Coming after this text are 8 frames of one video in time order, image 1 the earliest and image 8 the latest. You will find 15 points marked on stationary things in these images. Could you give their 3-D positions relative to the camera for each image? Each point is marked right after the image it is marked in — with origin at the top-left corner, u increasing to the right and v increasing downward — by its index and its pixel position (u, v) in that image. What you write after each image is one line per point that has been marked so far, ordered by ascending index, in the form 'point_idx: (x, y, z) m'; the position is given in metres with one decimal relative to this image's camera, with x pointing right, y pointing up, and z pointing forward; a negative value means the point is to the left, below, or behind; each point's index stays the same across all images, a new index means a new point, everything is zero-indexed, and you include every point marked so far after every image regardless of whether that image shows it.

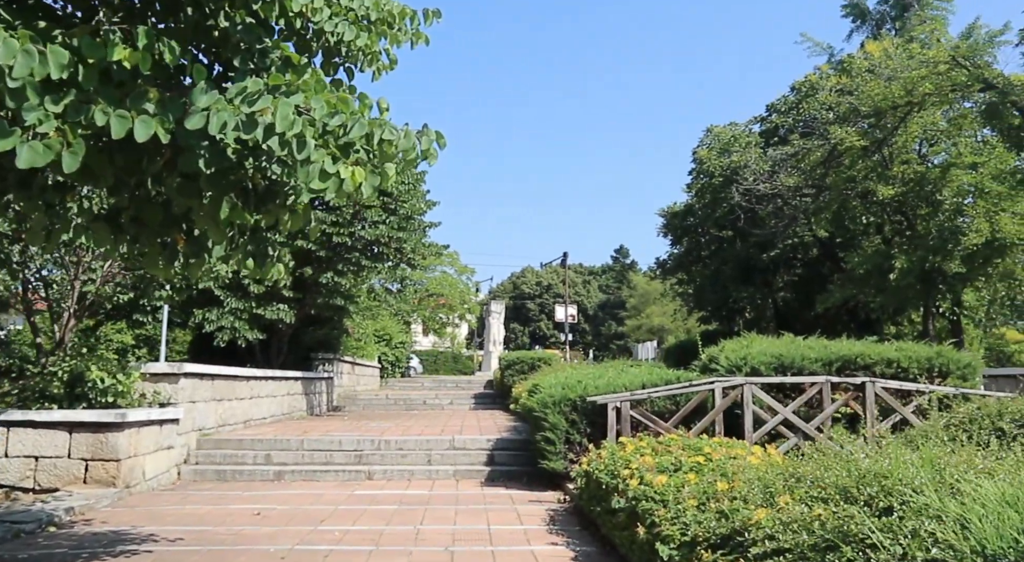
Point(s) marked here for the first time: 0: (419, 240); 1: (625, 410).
0: (-1.7, +0.8, +15.9) m
1: (+1.0, -1.2, +8.0) m
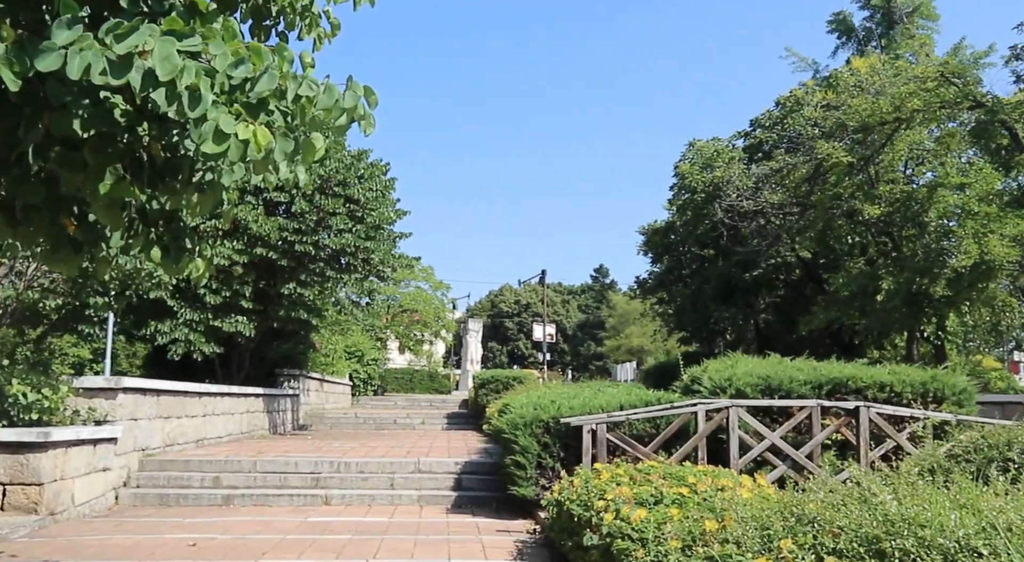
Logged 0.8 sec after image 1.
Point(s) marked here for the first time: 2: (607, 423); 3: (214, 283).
0: (-2.2, +0.5, +15.3) m
1: (+0.8, -1.3, +7.4) m
2: (+0.8, -1.2, +7.5) m
3: (-4.6, 0.0, +13.4) m
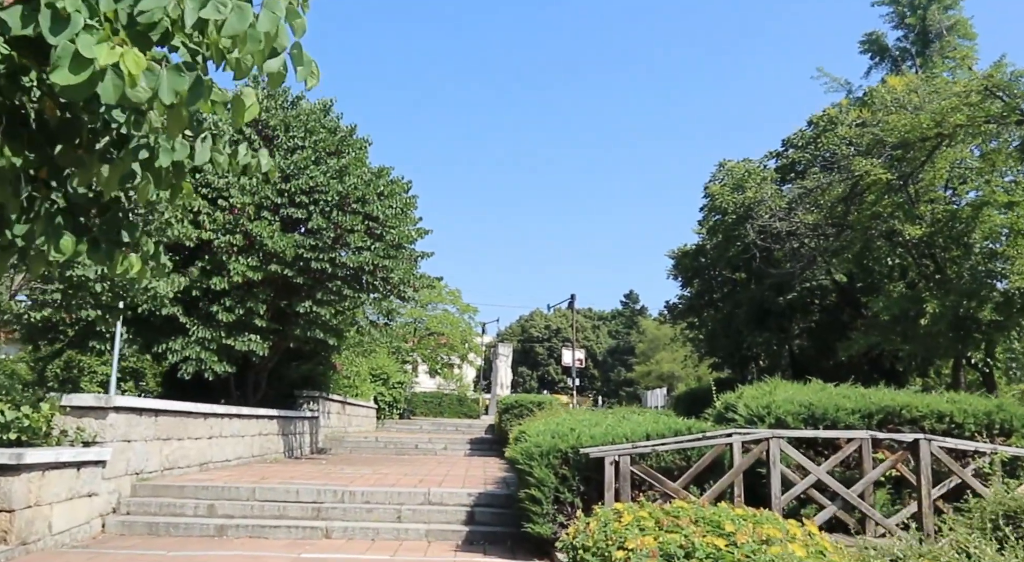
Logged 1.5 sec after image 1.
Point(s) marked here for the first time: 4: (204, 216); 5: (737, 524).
0: (-1.8, +0.2, +14.7) m
1: (+0.9, -1.4, +6.7) m
2: (+0.9, -1.4, +6.8) m
3: (-4.2, -0.3, +12.9) m
4: (-4.5, +0.9, +12.8) m
5: (+1.2, -1.3, +4.8) m
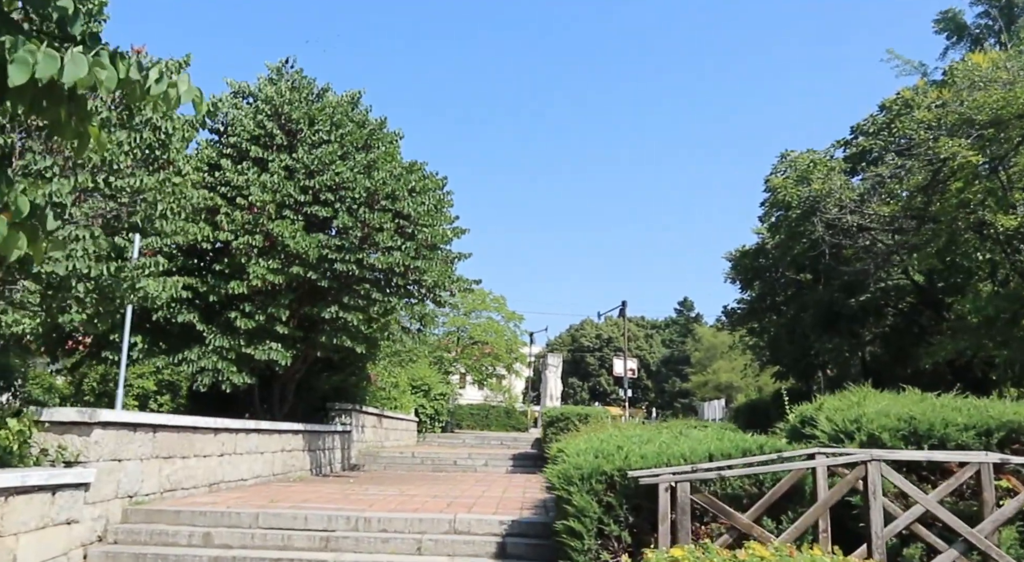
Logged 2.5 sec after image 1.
0: (-1.1, +0.2, +13.7) m
1: (+1.1, -1.4, +5.5) m
2: (+1.2, -1.3, +5.5) m
3: (-3.7, -0.3, +12.0) m
4: (-4.0, +0.9, +11.9) m
5: (+1.3, -1.2, +3.6) m
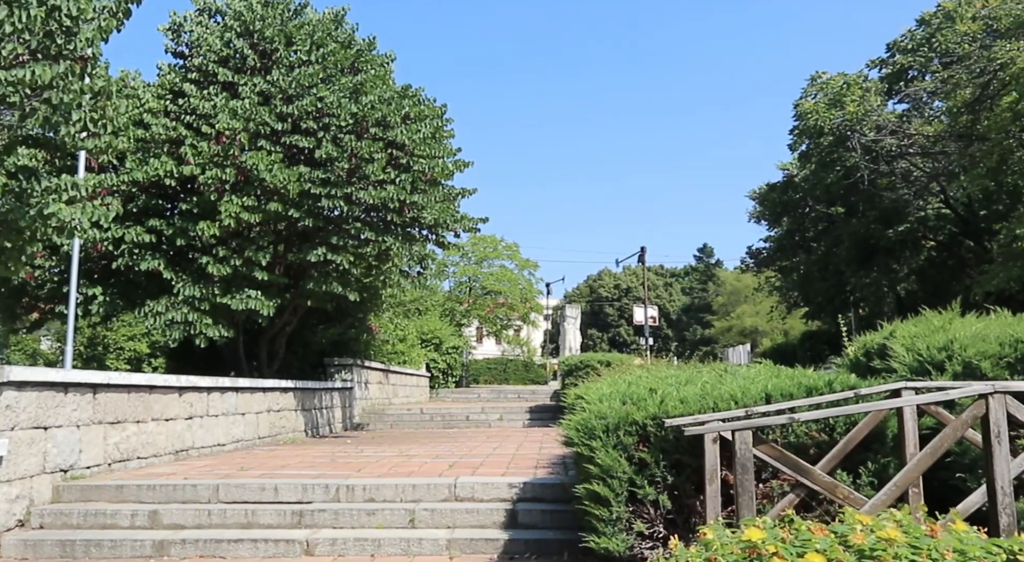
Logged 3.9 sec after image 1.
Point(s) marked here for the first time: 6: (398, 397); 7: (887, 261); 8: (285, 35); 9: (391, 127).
0: (-1.0, +1.0, +12.3) m
1: (+1.1, -0.8, +4.2) m
2: (+1.2, -0.7, +4.3) m
3: (-3.6, +0.4, +10.7) m
4: (-3.9, +1.6, +10.6) m
5: (+1.3, -0.8, +2.3) m
6: (-2.5, -2.4, +18.3) m
7: (+8.6, +0.5, +19.9) m
8: (-3.1, +3.3, +11.8) m
9: (-1.6, +2.1, +11.7) m
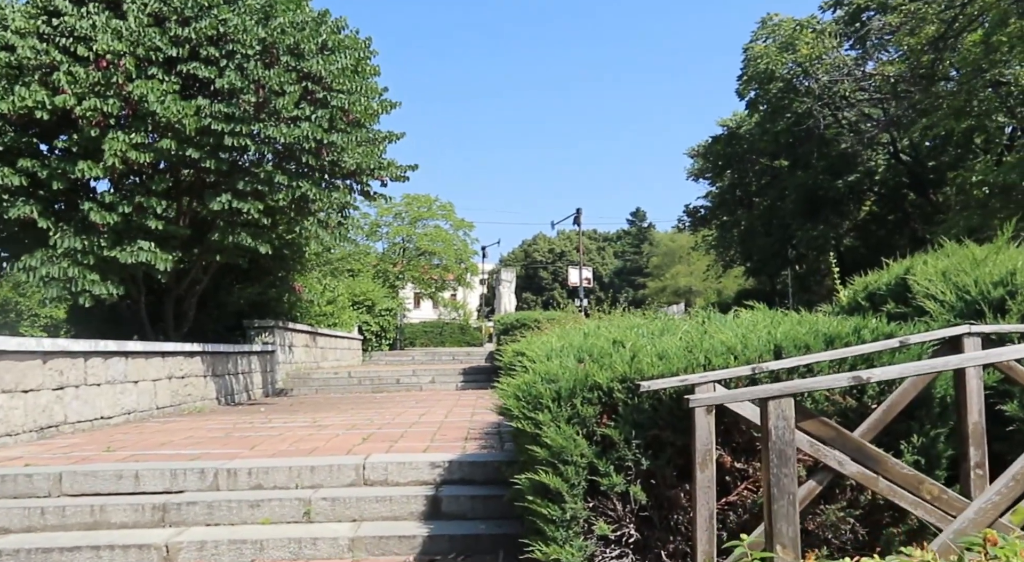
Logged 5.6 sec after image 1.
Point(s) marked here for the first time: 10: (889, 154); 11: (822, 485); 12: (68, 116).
0: (-1.8, +1.7, +10.9) m
1: (+0.8, -0.5, +3.1) m
2: (+0.9, -0.4, +3.1) m
3: (-4.3, +0.9, +9.2) m
4: (-4.6, +2.1, +8.9) m
5: (+1.2, -0.5, +1.1) m
6: (-3.7, -1.6, +16.9) m
7: (+7.2, +1.5, +19.1) m
8: (-3.9, +3.9, +10.1) m
9: (-2.5, +2.7, +10.2) m
10: (+8.3, +2.8, +18.7) m
11: (+1.2, -0.8, +3.6) m
12: (-4.7, +1.8, +9.3) m
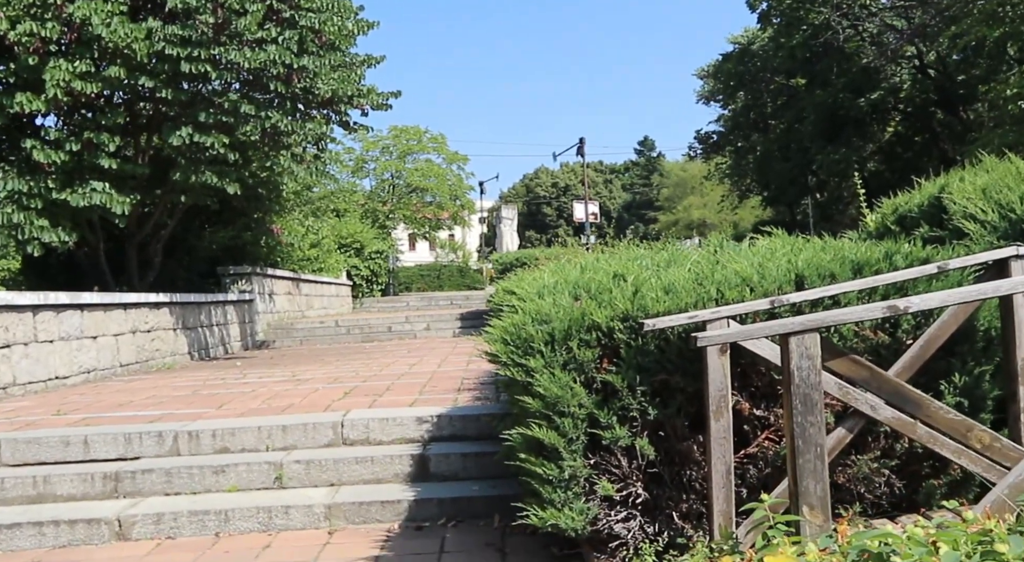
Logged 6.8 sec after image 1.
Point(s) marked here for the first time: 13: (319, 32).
0: (-2.0, +2.4, +10.2) m
1: (+0.8, -0.2, +2.5) m
2: (+0.8, -0.1, +2.6) m
3: (-4.4, +1.4, +8.6) m
4: (-4.8, +2.6, +8.2) m
5: (+1.1, -0.4, +0.6) m
6: (-3.8, -0.5, +16.4) m
7: (+7.1, +3.0, +18.5) m
8: (-4.1, +4.5, +9.3) m
9: (-2.6, +3.3, +9.5) m
10: (+8.1, +4.3, +18.0) m
11: (+1.2, -0.5, +3.1) m
12: (-4.9, +2.3, +8.6) m
13: (-2.2, +2.8, +10.0) m
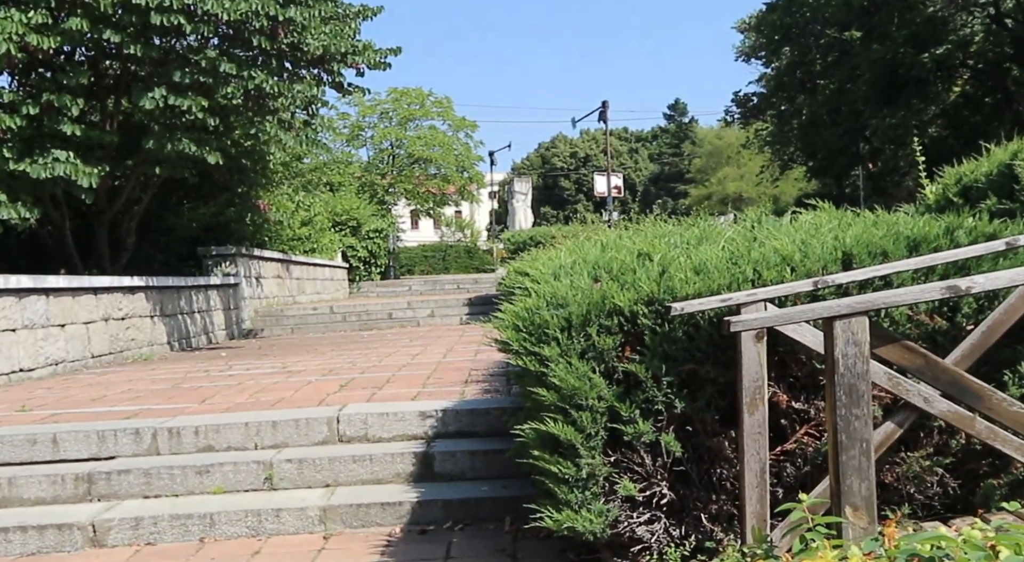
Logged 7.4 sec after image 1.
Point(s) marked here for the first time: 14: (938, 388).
0: (-1.8, +2.6, +9.9) m
1: (+0.8, -0.2, +2.2) m
2: (+0.8, -0.1, +2.2) m
3: (-4.3, +1.6, +8.2) m
4: (-4.7, +2.8, +7.9) m
5: (+1.1, -0.4, +0.3) m
6: (-3.5, -0.2, +16.1) m
7: (+7.4, +3.4, +17.9) m
8: (-4.0, +4.6, +8.9) m
9: (-2.5, +3.5, +9.1) m
10: (+8.4, +4.7, +17.4) m
11: (+1.2, -0.5, +2.7) m
12: (-4.7, +2.4, +8.3) m
13: (-2.0, +3.0, +9.6) m
14: (+1.3, -0.3, +2.6) m
